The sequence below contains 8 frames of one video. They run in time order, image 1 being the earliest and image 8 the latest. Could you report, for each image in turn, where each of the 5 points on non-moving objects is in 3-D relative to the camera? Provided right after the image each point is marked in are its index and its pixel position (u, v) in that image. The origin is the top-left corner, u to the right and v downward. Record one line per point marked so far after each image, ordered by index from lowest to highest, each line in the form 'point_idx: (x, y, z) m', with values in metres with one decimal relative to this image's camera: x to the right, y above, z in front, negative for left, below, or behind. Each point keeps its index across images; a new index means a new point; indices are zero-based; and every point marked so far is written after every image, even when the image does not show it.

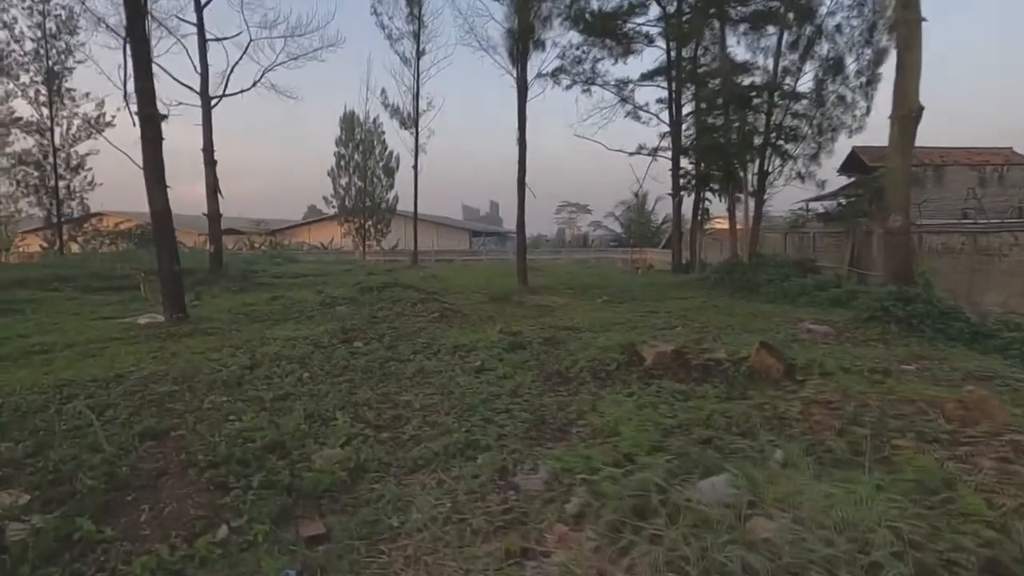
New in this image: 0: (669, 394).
0: (+1.4, -0.9, +4.7) m
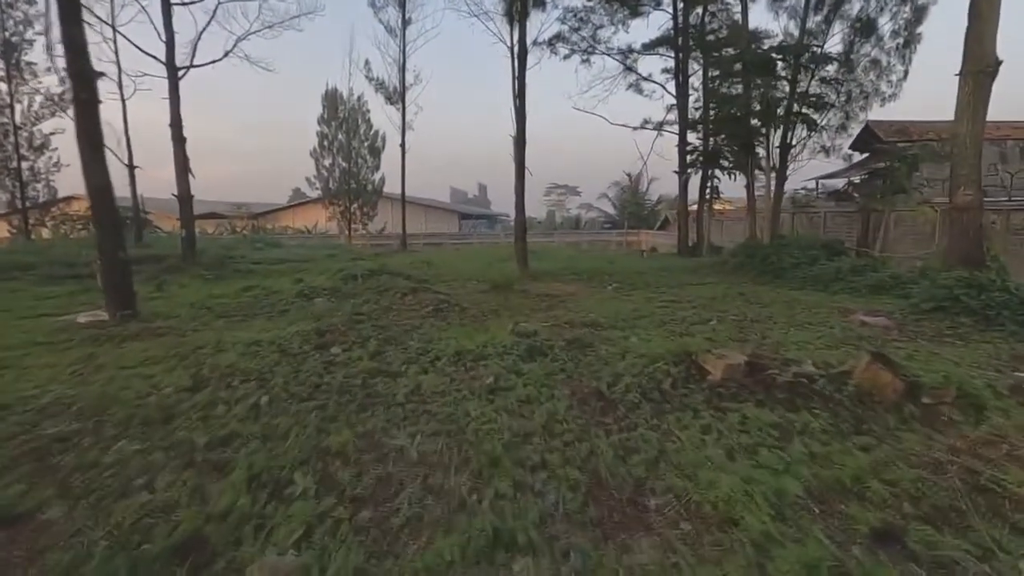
0: (+1.6, -0.9, +3.4) m
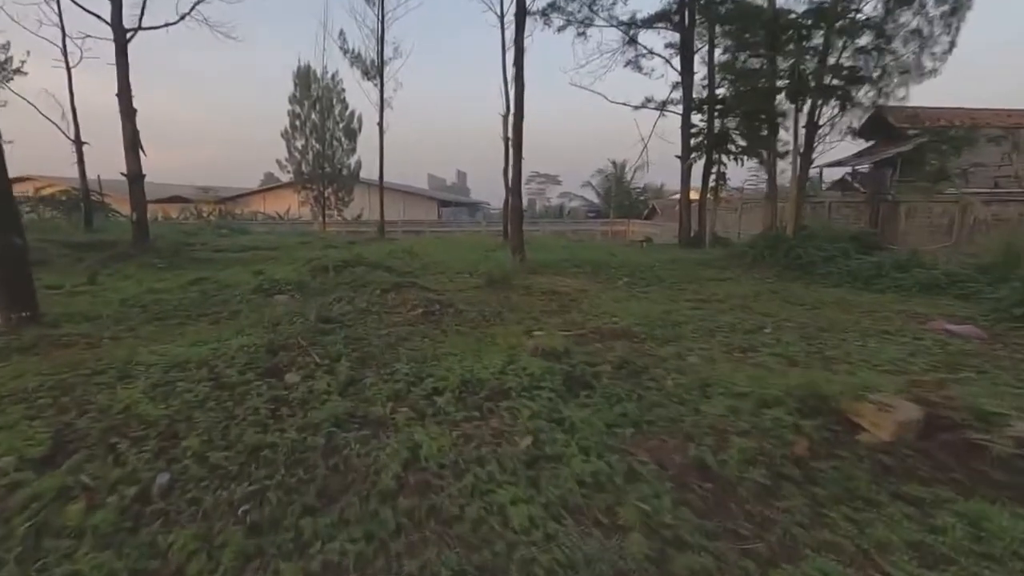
0: (+1.9, -1.0, +2.0) m
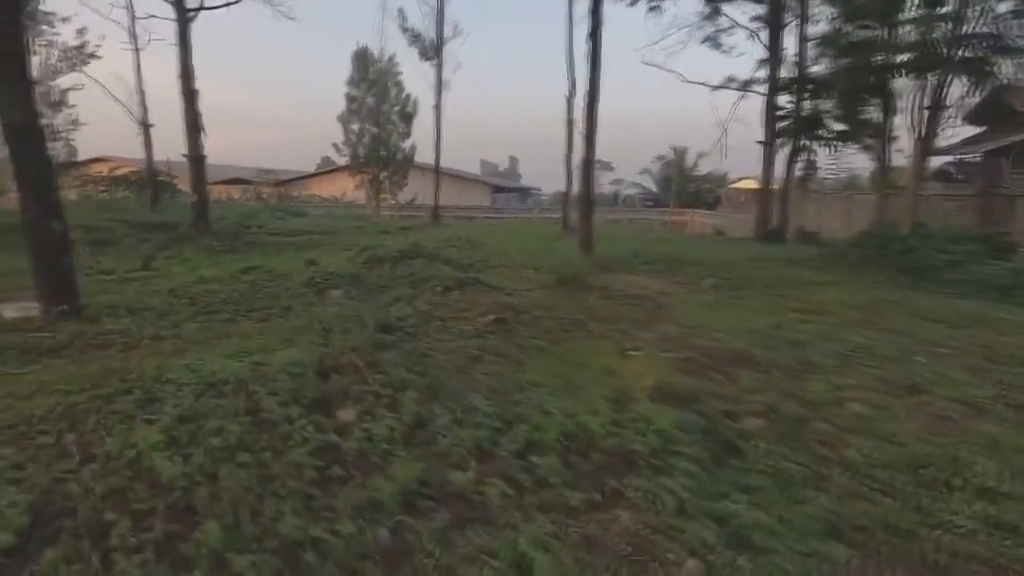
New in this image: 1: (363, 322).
0: (+2.3, -1.2, +0.8) m
1: (-1.4, -0.3, +5.2) m
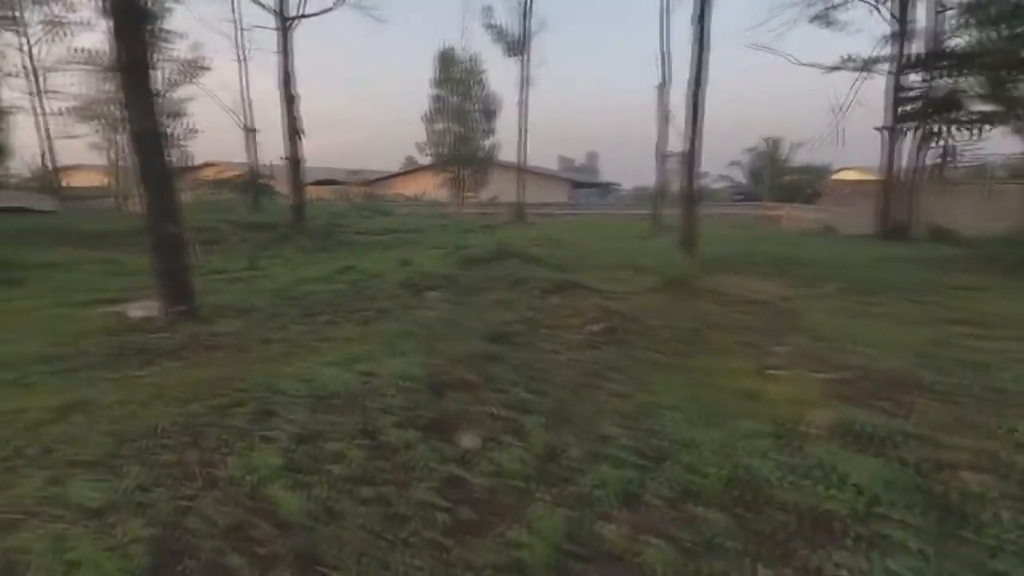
0: (+2.7, -1.3, +0.1) m
1: (-0.4, -0.4, +5.0) m
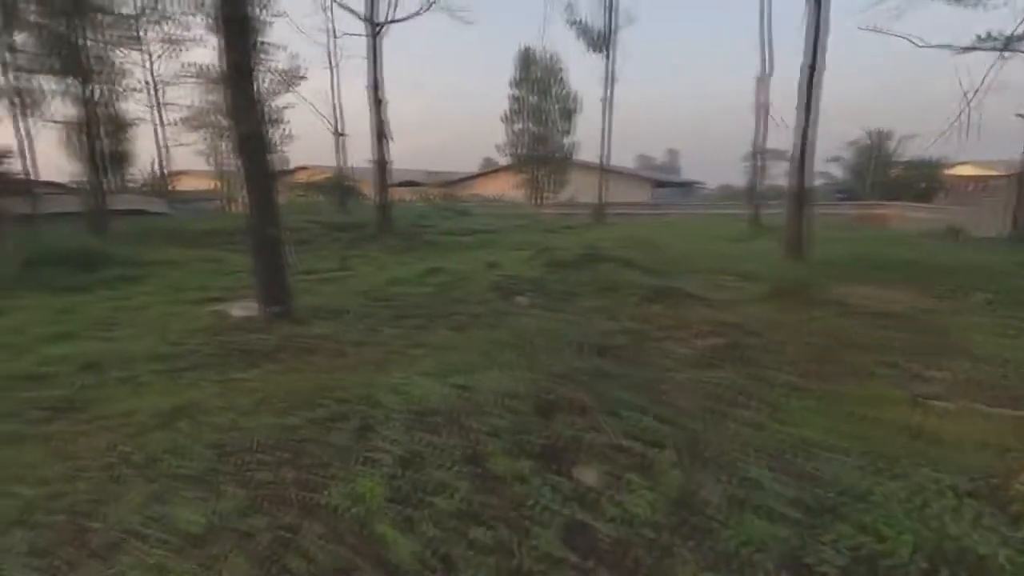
0: (+2.9, -1.4, -0.6) m
1: (+0.5, -0.4, +4.6) m
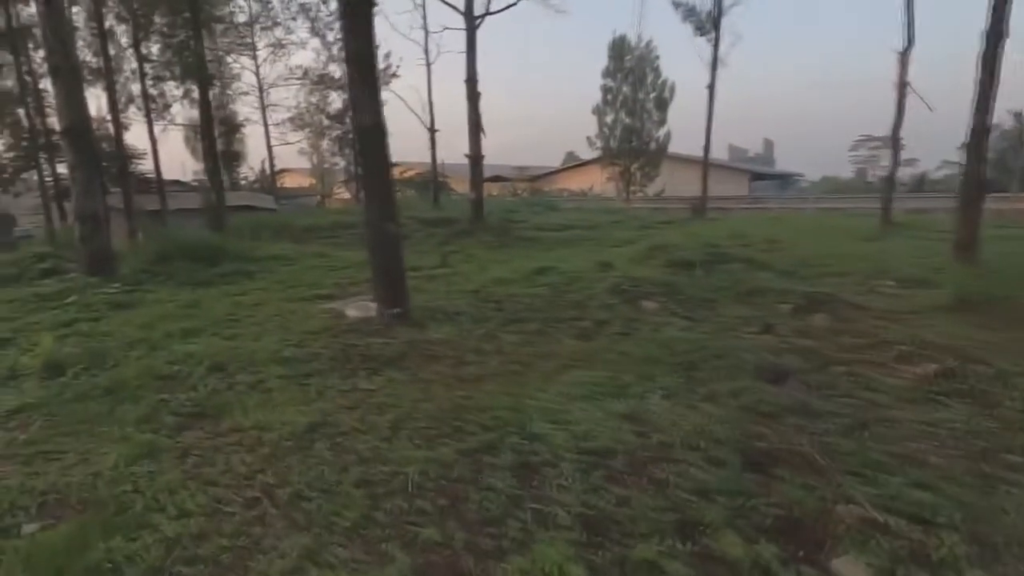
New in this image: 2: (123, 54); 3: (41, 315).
0: (+3.2, -1.6, -1.6) m
1: (+1.6, -0.5, +3.9) m
2: (-9.8, +5.9, +13.6) m
3: (-5.6, -0.3, +6.5) m
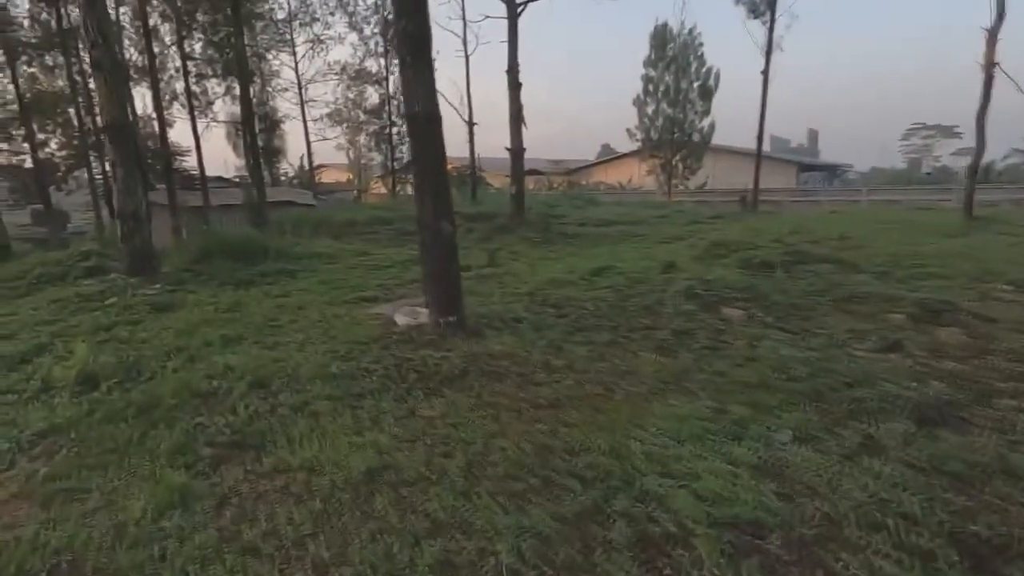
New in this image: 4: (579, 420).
0: (+3.4, -1.7, -2.4) m
1: (+2.1, -0.6, +3.2) m
2: (-8.6, +5.9, +13.5) m
3: (-4.9, -0.3, +6.2) m
4: (+0.4, -0.8, +3.2) m
